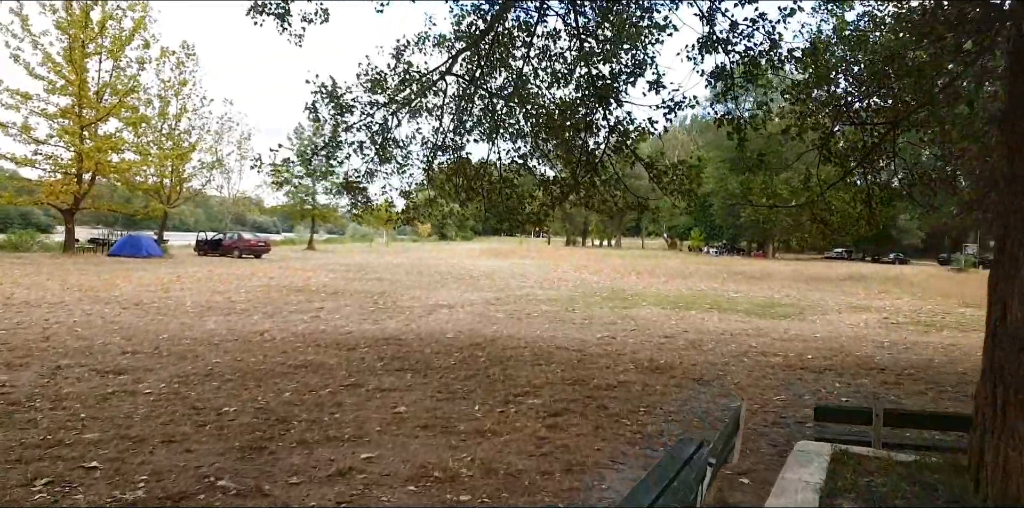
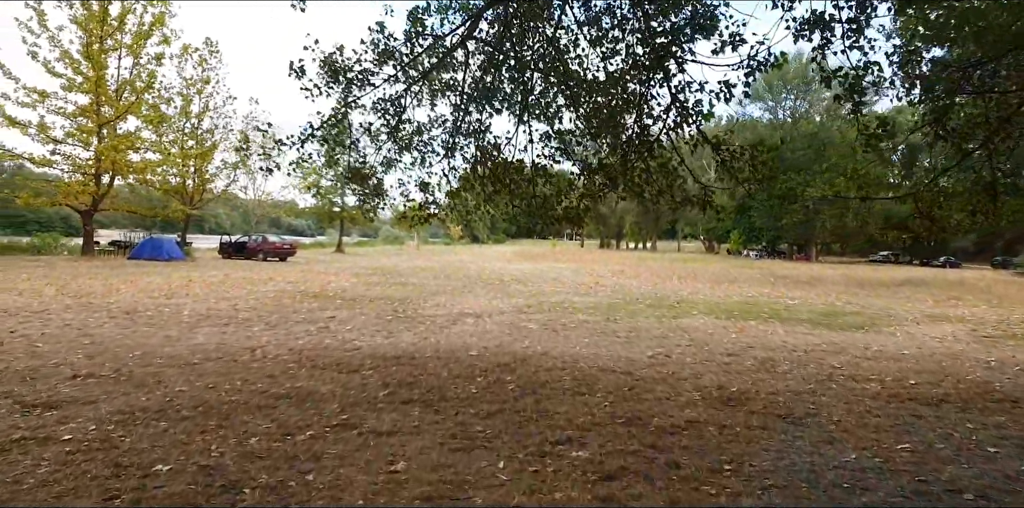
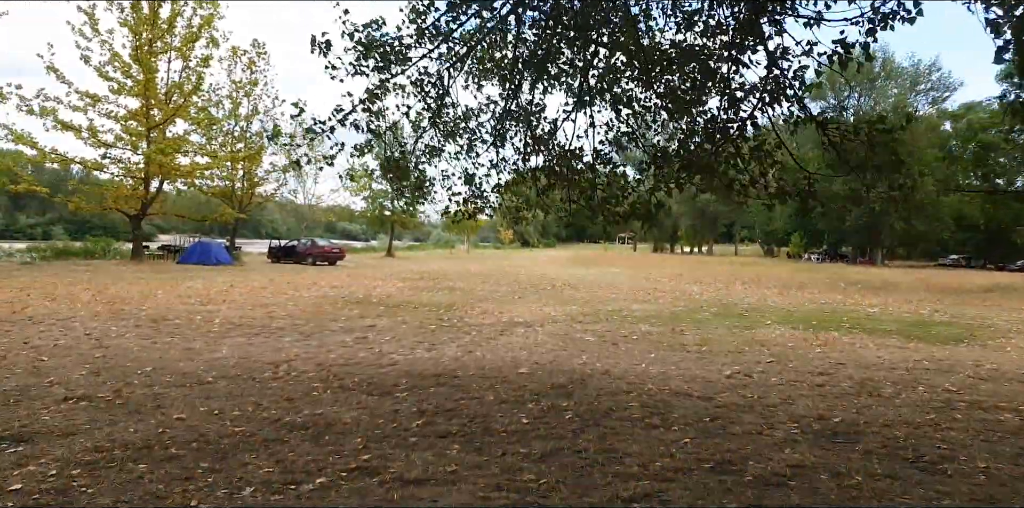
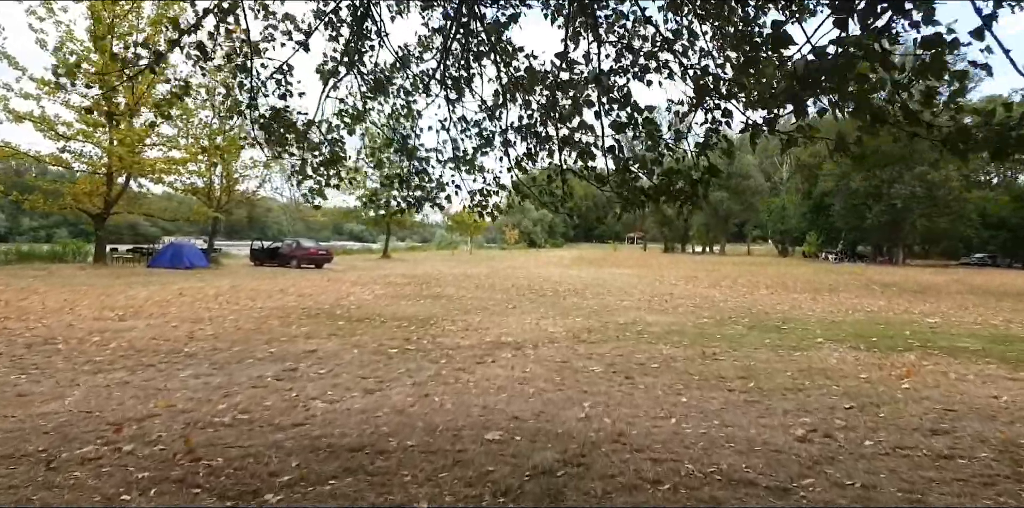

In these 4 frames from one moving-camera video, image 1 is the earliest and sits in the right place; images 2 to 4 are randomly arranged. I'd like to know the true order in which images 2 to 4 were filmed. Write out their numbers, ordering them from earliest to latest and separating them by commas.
2, 3, 4
